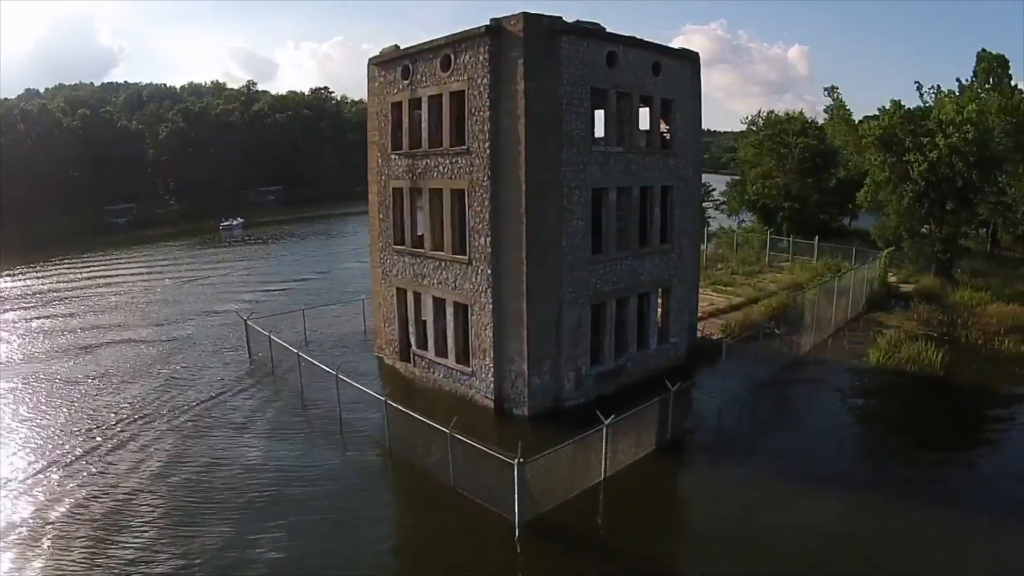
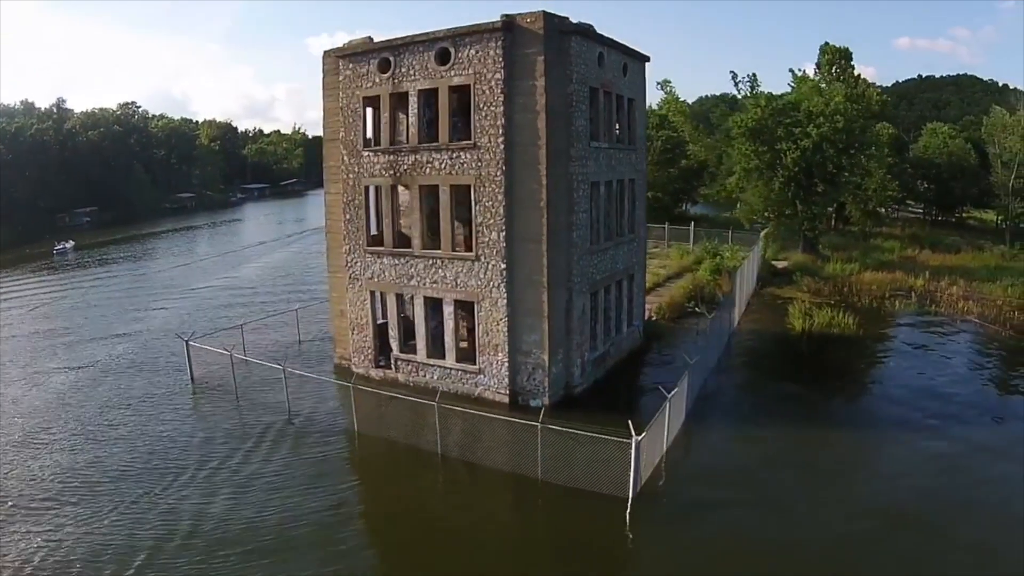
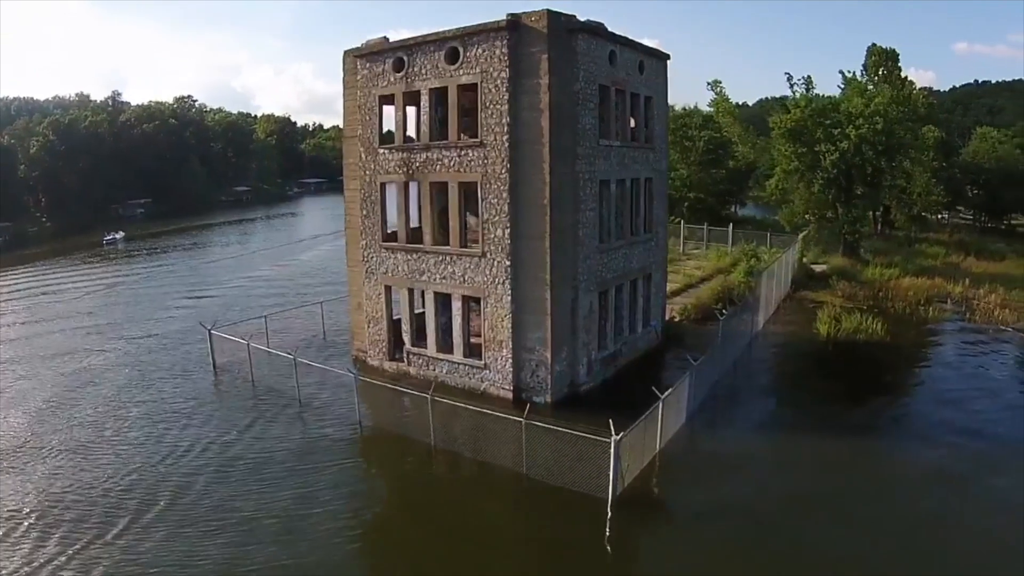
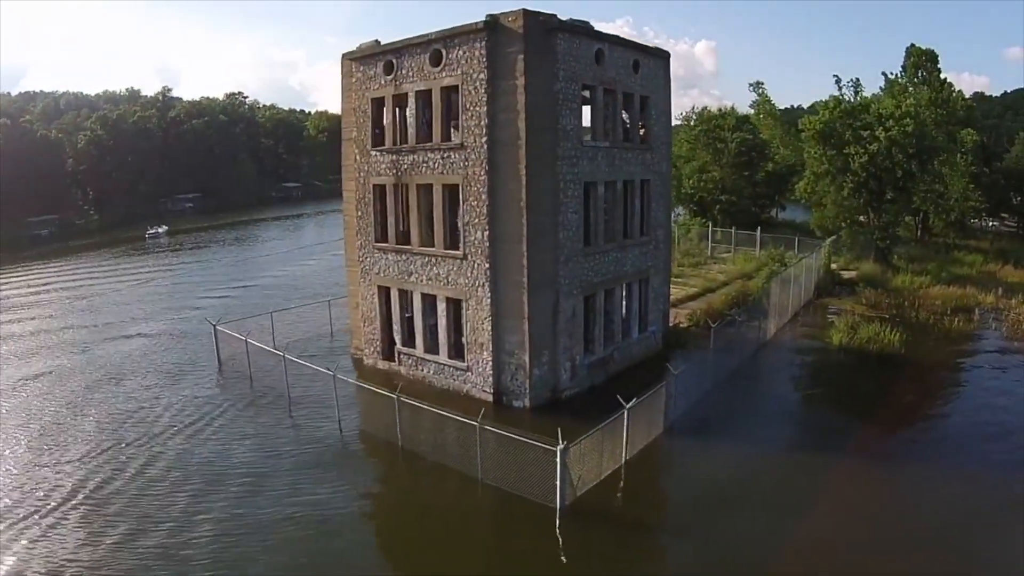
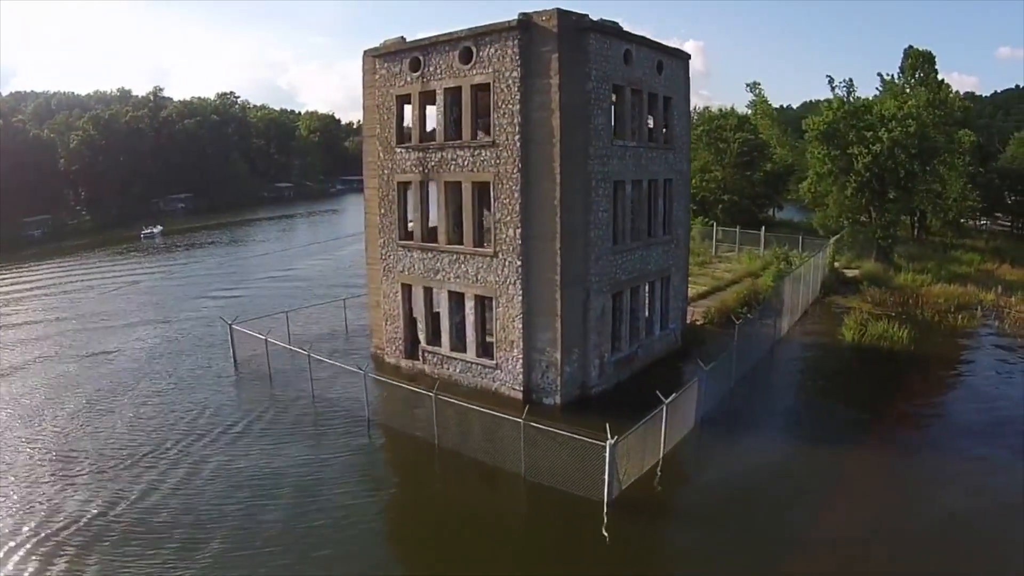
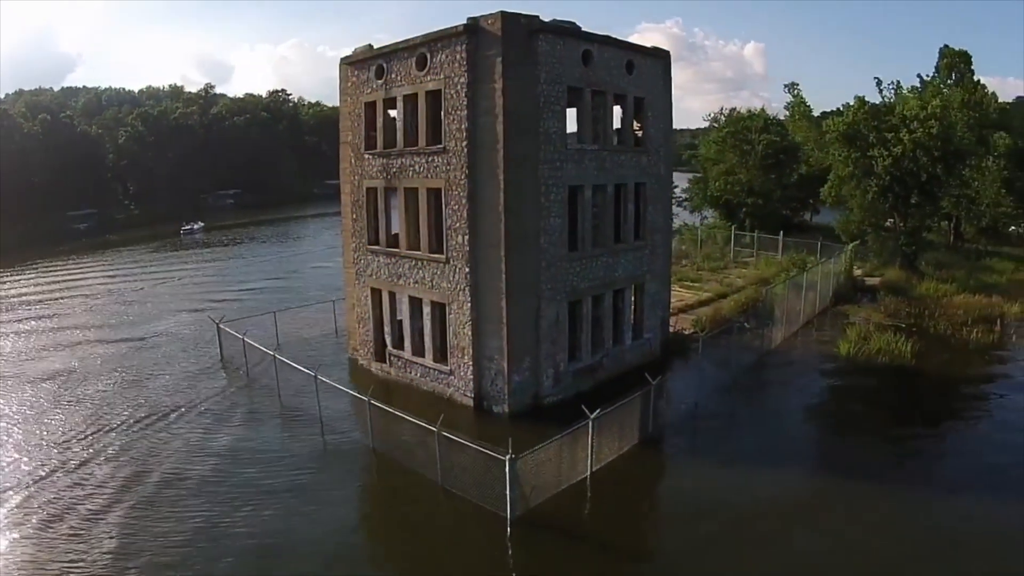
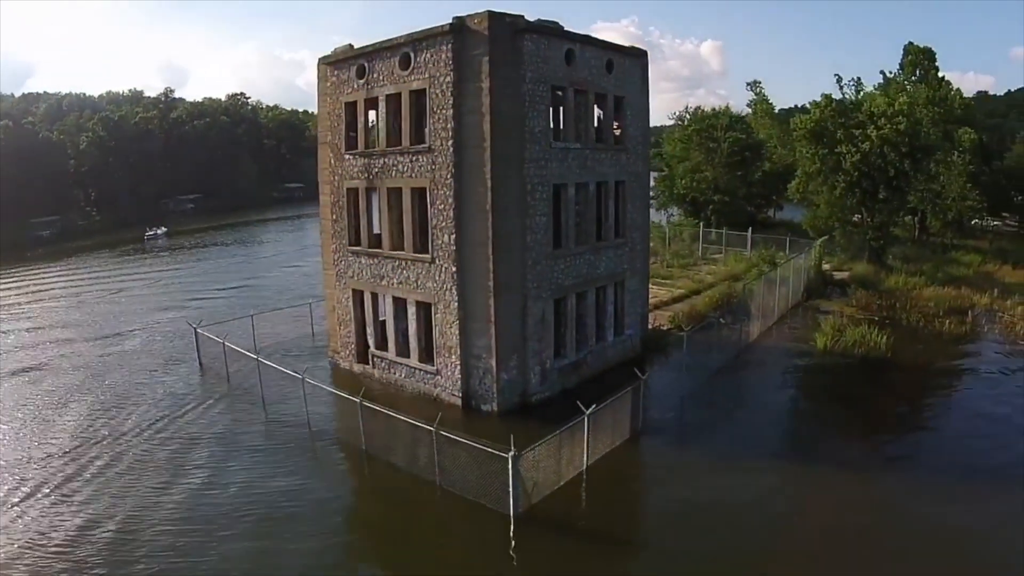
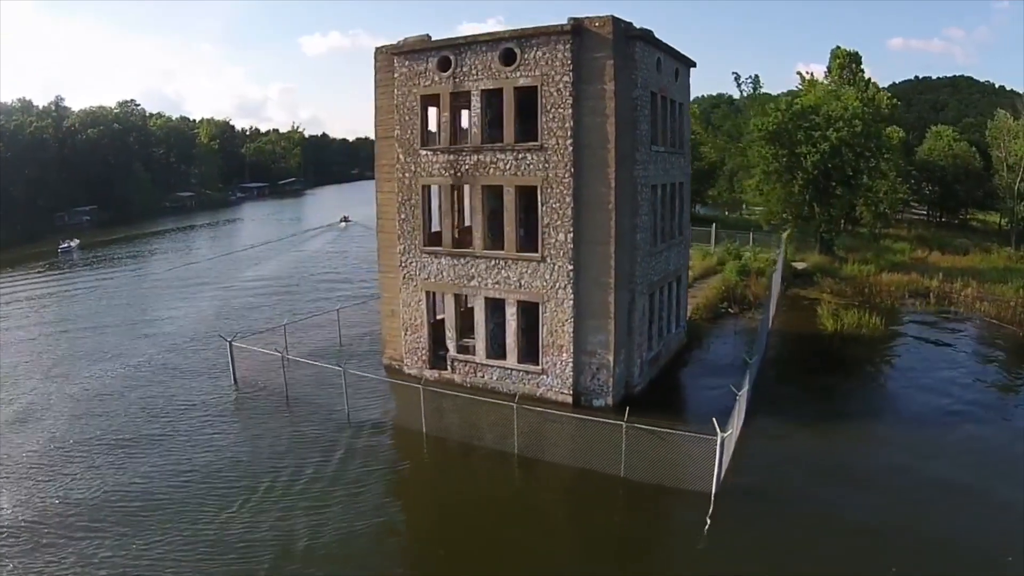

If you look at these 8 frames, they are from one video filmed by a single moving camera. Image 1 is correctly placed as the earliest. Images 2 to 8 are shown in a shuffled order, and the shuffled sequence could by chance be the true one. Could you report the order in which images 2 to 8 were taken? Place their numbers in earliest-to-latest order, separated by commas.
6, 7, 4, 5, 3, 2, 8
